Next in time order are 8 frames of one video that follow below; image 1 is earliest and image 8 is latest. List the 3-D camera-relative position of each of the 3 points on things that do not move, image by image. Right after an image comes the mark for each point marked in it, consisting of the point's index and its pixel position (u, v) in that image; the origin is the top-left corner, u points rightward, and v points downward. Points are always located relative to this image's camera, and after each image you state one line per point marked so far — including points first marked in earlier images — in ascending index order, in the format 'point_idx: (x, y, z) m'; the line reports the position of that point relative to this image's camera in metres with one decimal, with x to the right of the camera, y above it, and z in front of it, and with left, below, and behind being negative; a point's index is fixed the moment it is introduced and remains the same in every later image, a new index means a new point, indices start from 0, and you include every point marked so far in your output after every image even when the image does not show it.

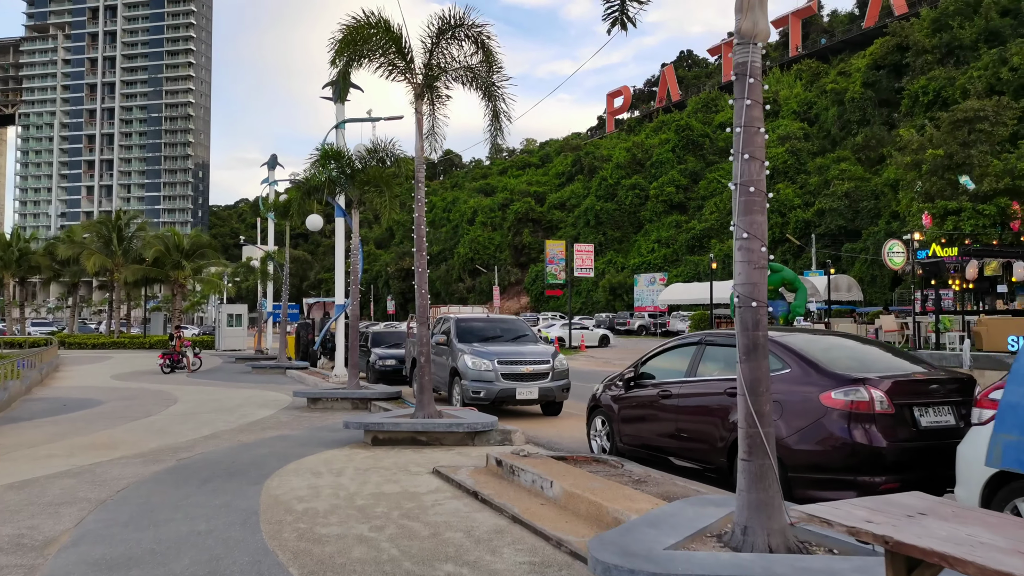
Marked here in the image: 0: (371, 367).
0: (-3.6, -2.0, +19.0) m
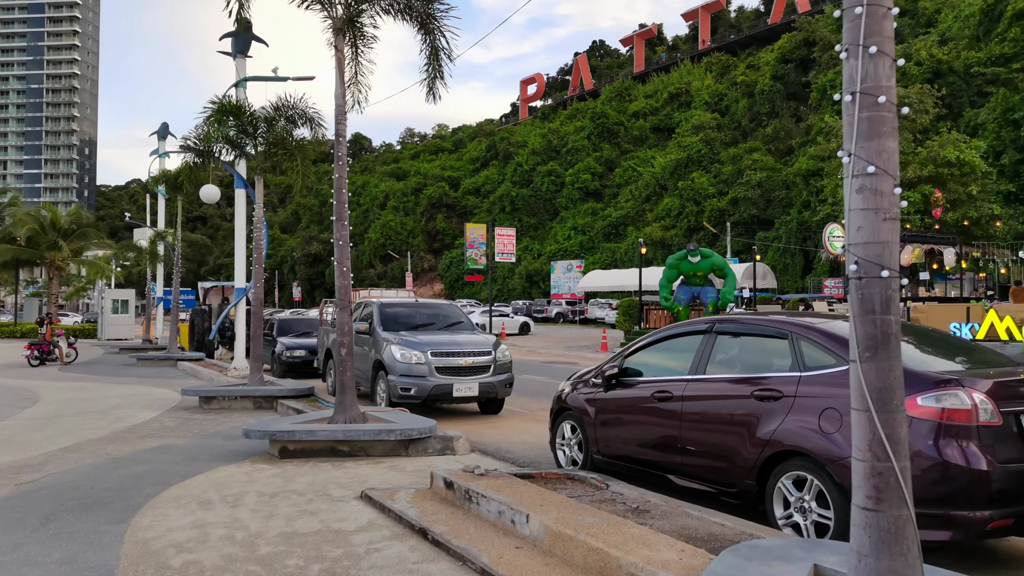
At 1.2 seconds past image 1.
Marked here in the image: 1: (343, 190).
0: (-5.3, -1.6, +16.8) m
1: (-2.0, +1.2, +8.6) m
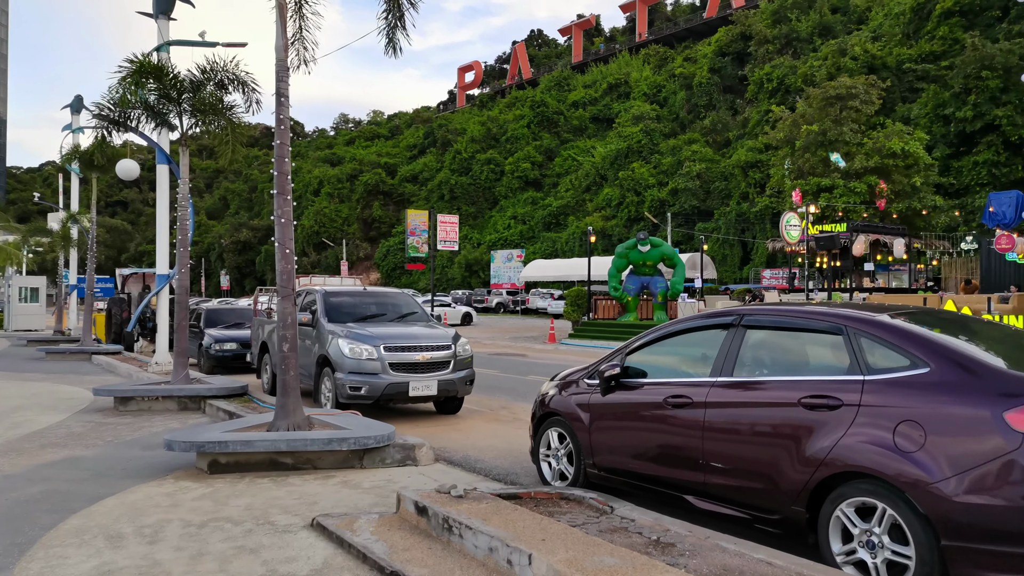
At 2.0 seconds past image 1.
0: (-6.3, -1.3, +15.3) m
1: (-2.3, +1.3, +7.4) m
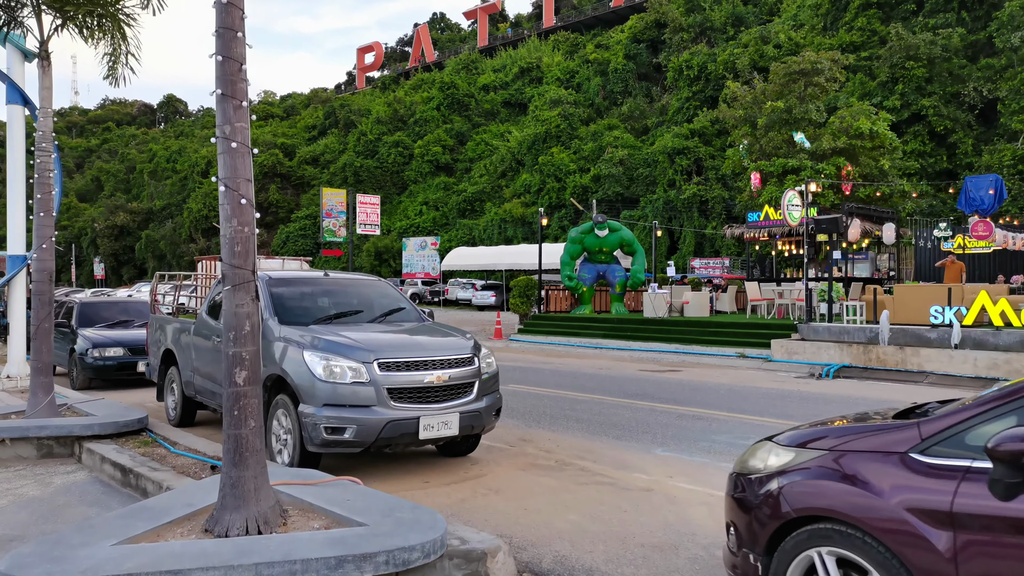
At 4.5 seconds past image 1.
0: (-6.7, -1.1, +11.4) m
1: (-1.5, +1.4, +4.1) m
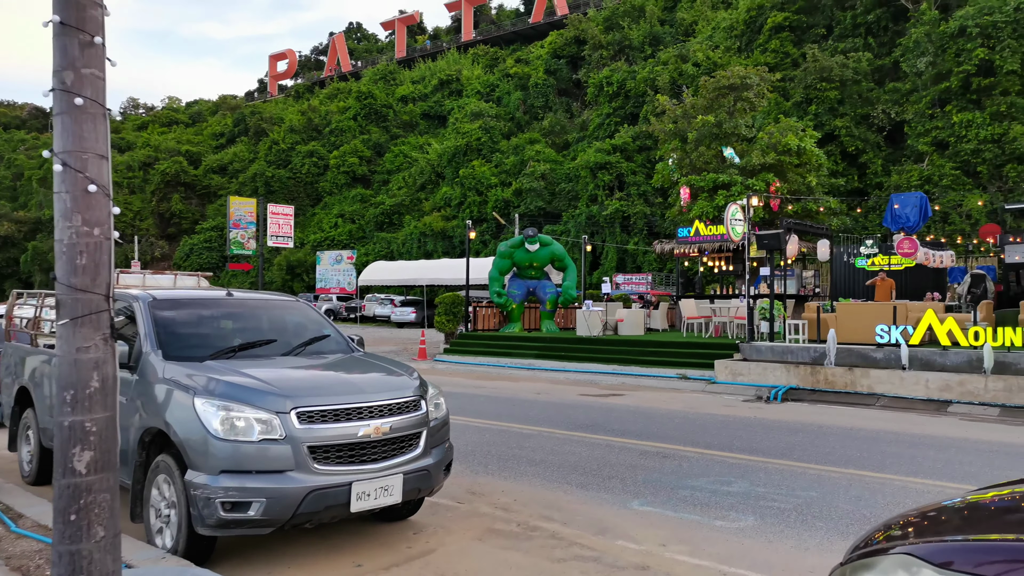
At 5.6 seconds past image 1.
0: (-7.5, -1.4, +9.4) m
1: (-1.6, +1.3, +2.7) m
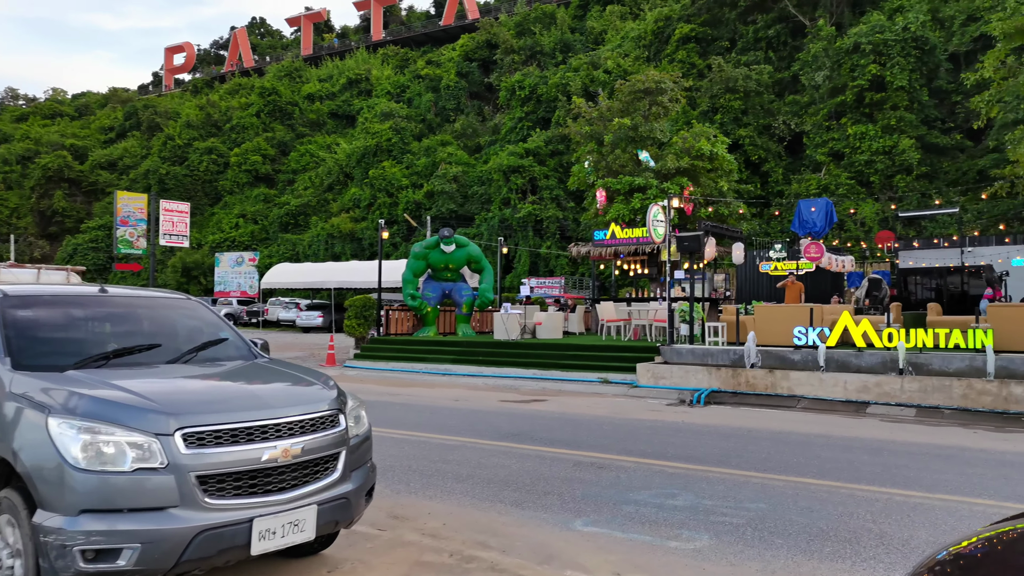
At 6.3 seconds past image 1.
0: (-8.3, -1.4, +7.7) m
1: (-1.7, +1.3, +1.9) m
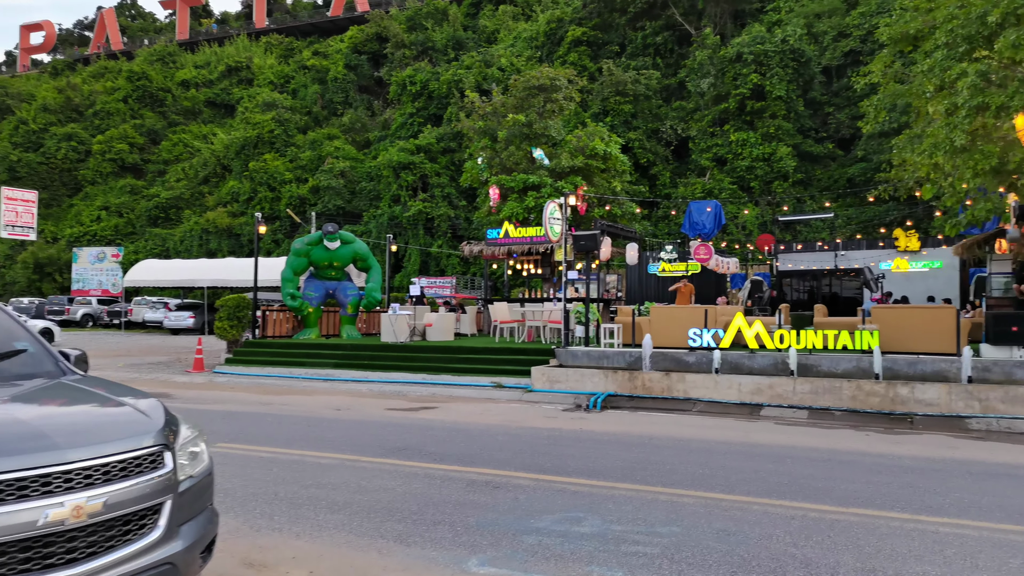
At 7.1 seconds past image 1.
0: (-9.3, -1.3, +5.6) m
1: (-1.8, +1.3, +0.8) m
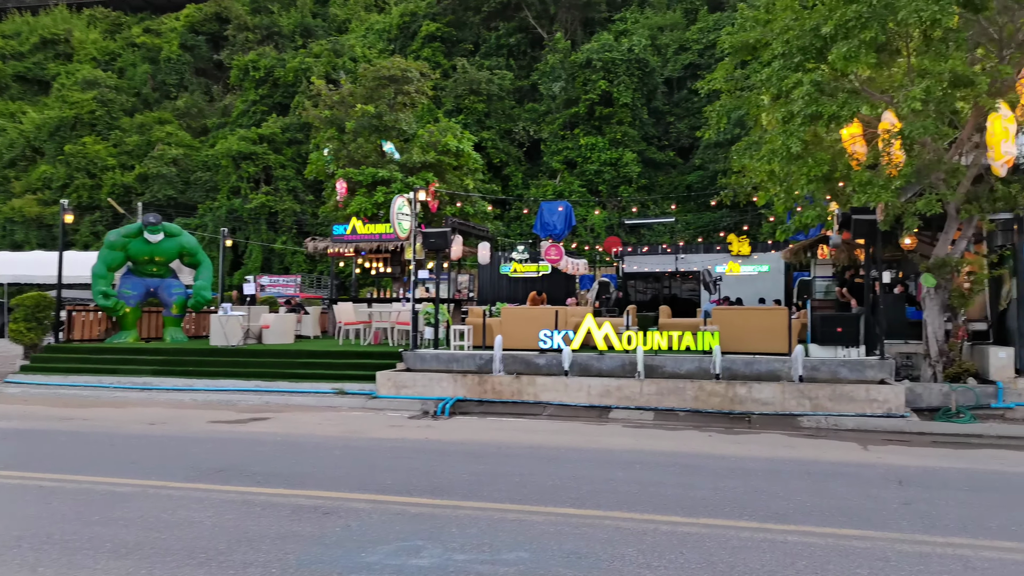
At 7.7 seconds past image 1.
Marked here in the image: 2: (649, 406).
0: (-10.2, -1.3, +3.0) m
1: (-2.0, +1.3, -0.2) m
2: (+2.2, -1.9, +12.1) m
